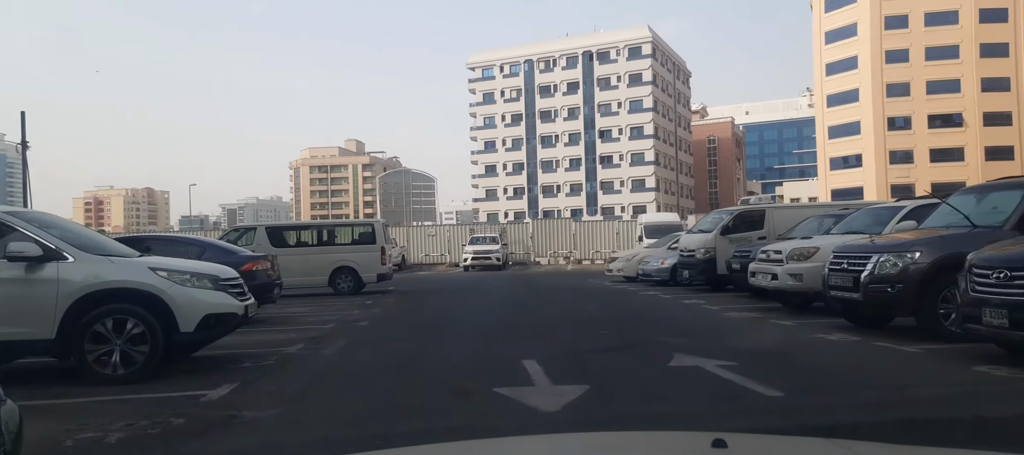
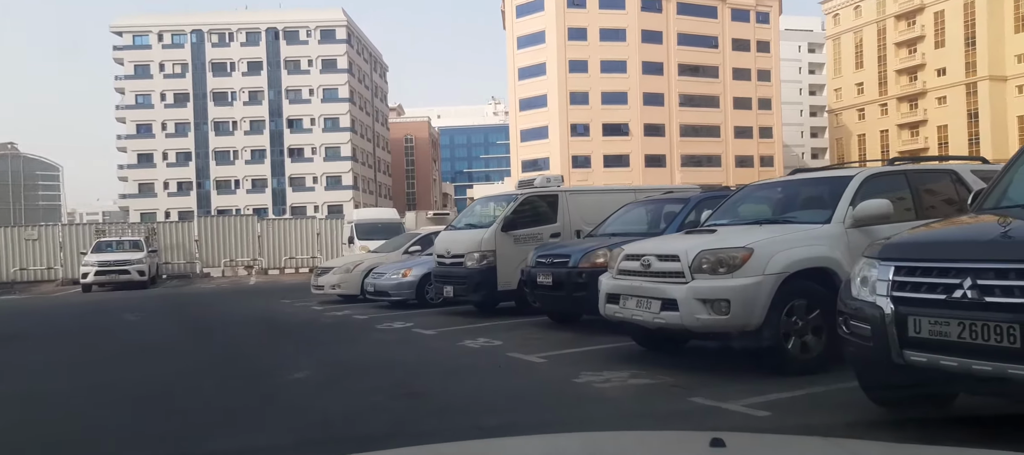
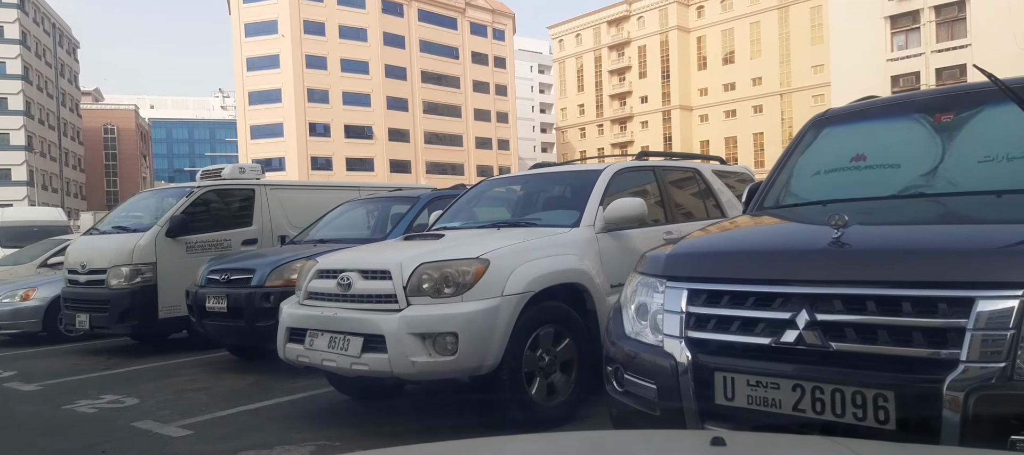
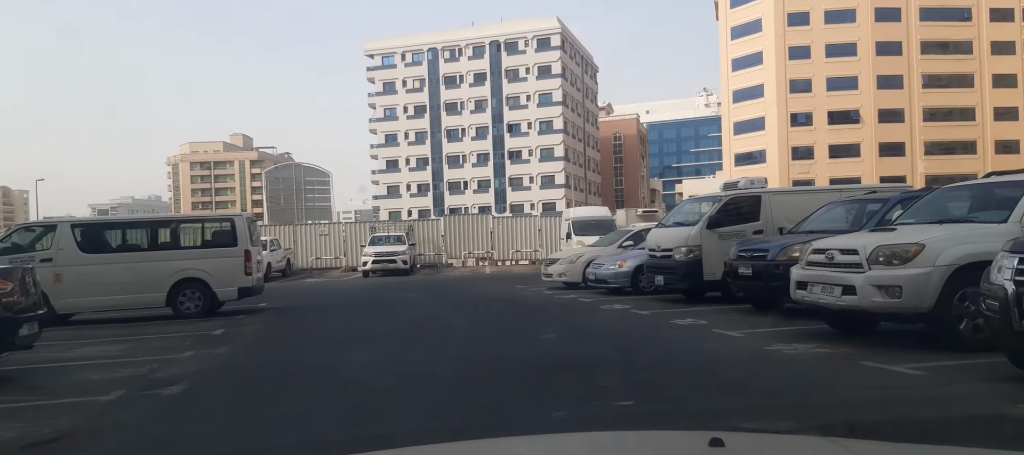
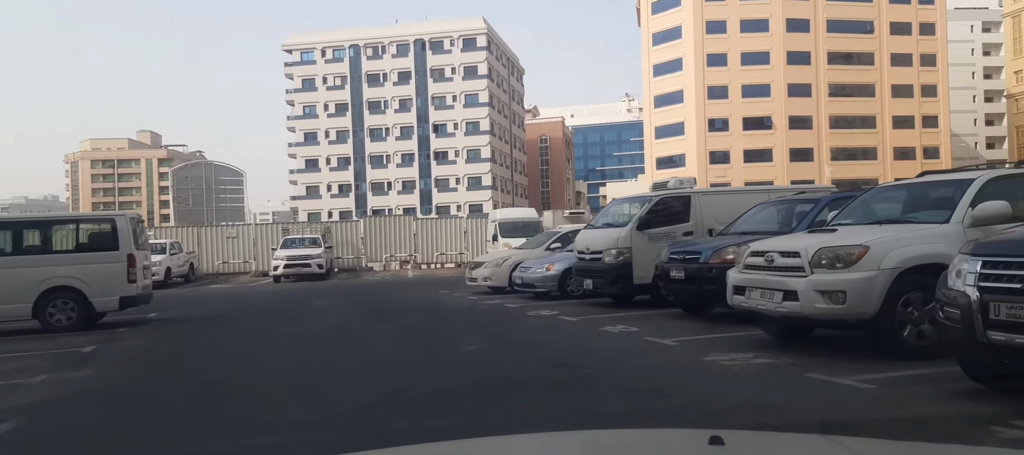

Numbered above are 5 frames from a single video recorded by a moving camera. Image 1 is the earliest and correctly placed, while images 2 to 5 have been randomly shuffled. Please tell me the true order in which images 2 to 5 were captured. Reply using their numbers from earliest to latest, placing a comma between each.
4, 5, 2, 3
